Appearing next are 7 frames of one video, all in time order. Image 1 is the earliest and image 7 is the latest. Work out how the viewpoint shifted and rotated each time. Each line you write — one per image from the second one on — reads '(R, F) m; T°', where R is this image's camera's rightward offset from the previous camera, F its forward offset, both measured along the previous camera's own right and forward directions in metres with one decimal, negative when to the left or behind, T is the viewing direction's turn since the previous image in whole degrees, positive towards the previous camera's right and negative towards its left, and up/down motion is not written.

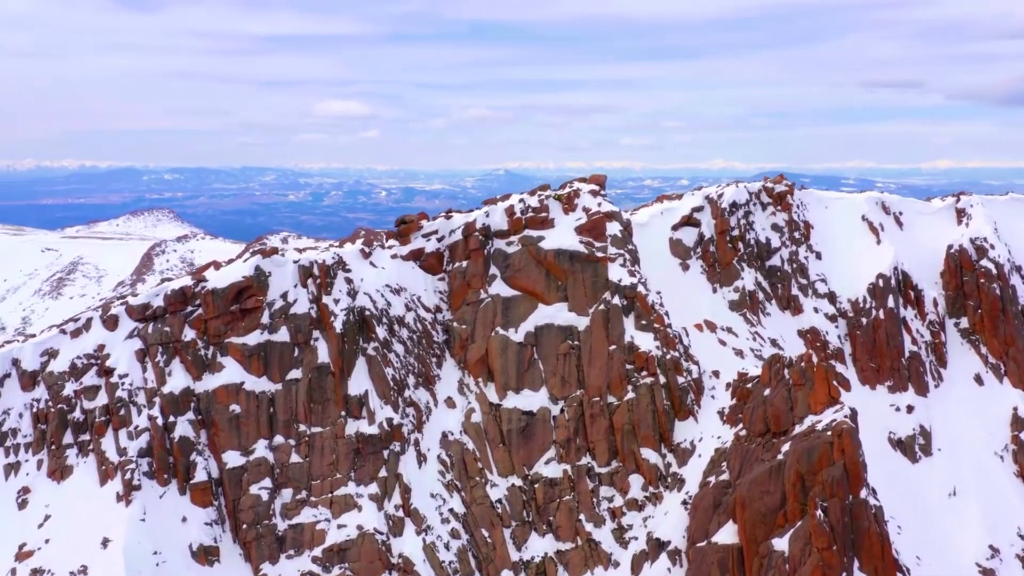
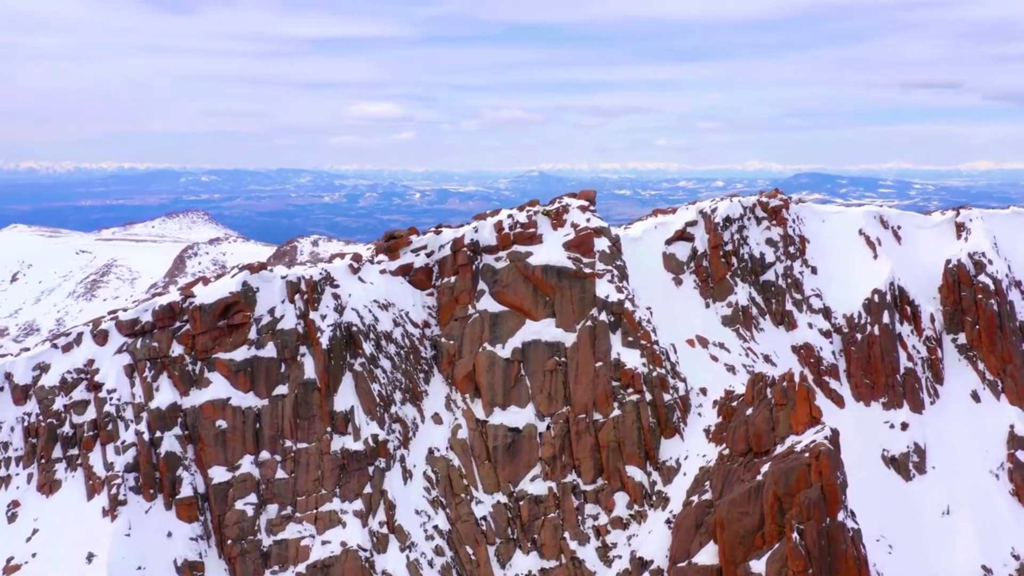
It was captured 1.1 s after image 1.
(+2.1, 0.0) m; -1°
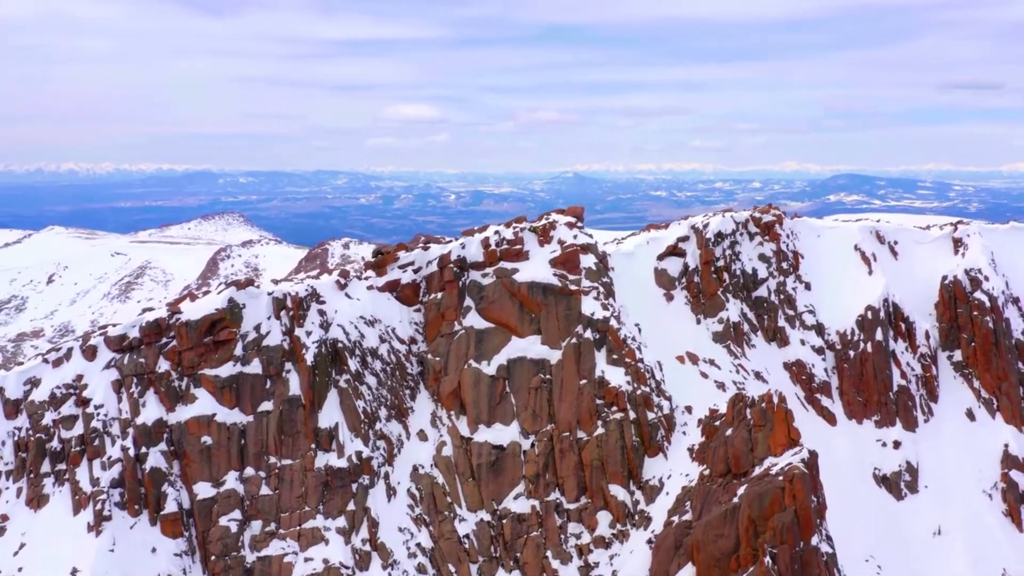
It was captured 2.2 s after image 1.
(+2.2, 0.0) m; -1°
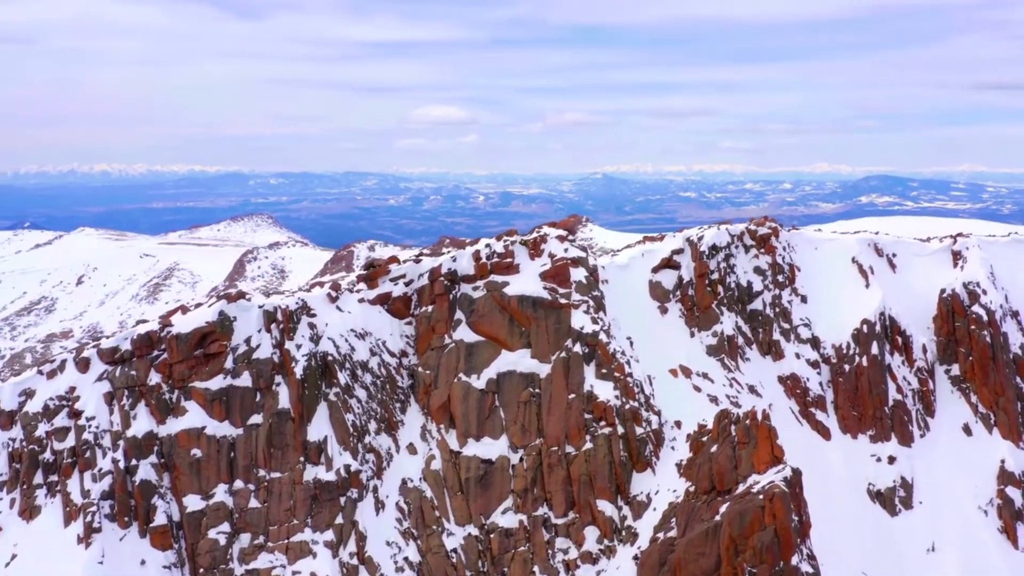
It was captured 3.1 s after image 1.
(+1.7, -0.1) m; -1°
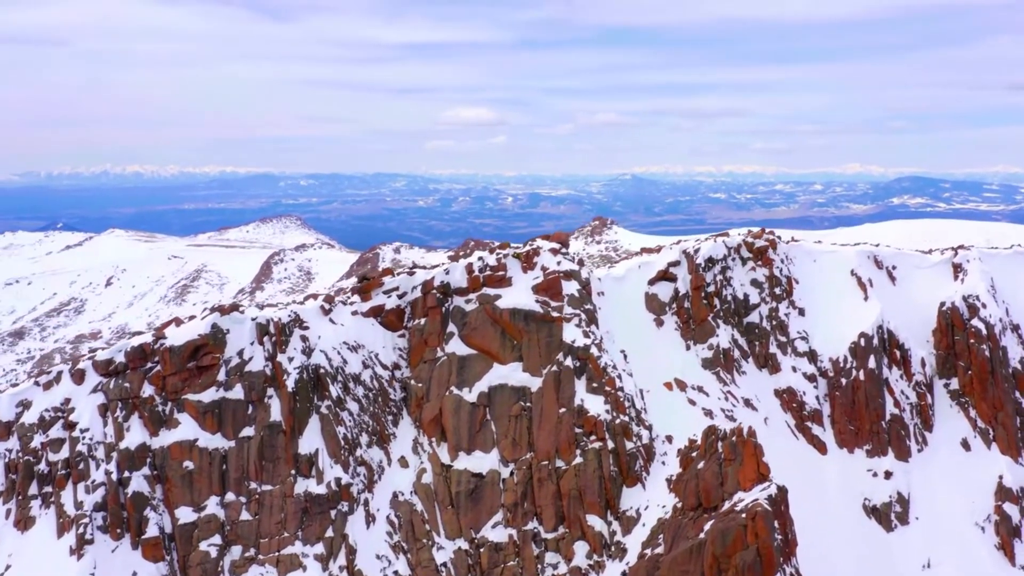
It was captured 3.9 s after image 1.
(+1.5, -0.1) m; -1°
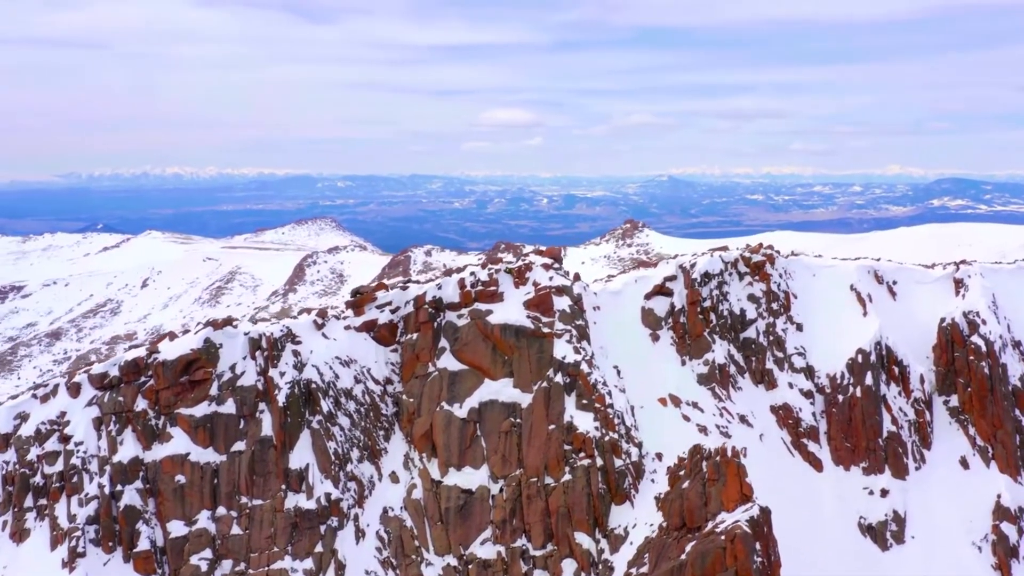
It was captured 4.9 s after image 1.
(+1.8, -0.1) m; -1°
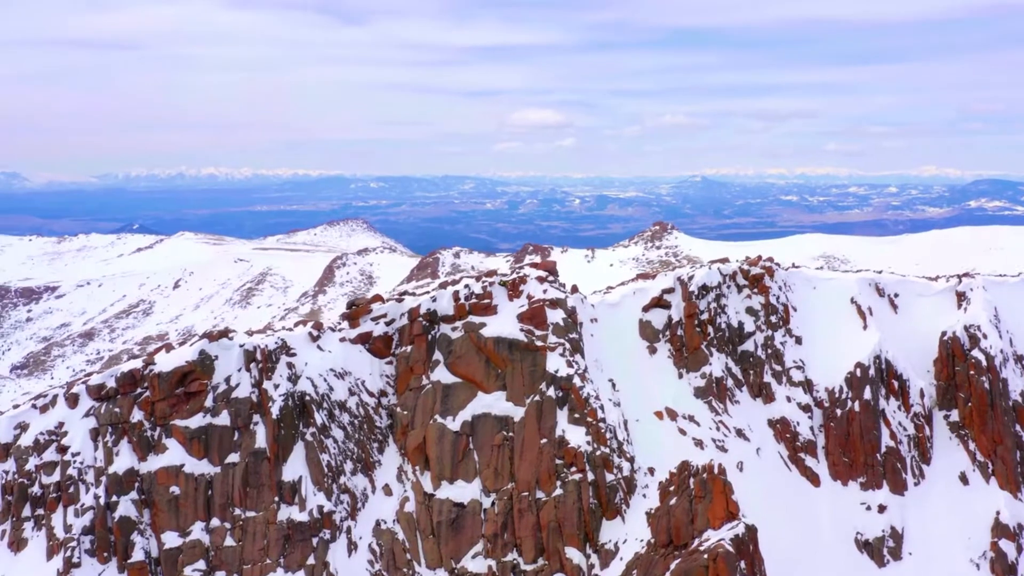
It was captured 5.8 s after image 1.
(+1.6, -0.2) m; -1°
